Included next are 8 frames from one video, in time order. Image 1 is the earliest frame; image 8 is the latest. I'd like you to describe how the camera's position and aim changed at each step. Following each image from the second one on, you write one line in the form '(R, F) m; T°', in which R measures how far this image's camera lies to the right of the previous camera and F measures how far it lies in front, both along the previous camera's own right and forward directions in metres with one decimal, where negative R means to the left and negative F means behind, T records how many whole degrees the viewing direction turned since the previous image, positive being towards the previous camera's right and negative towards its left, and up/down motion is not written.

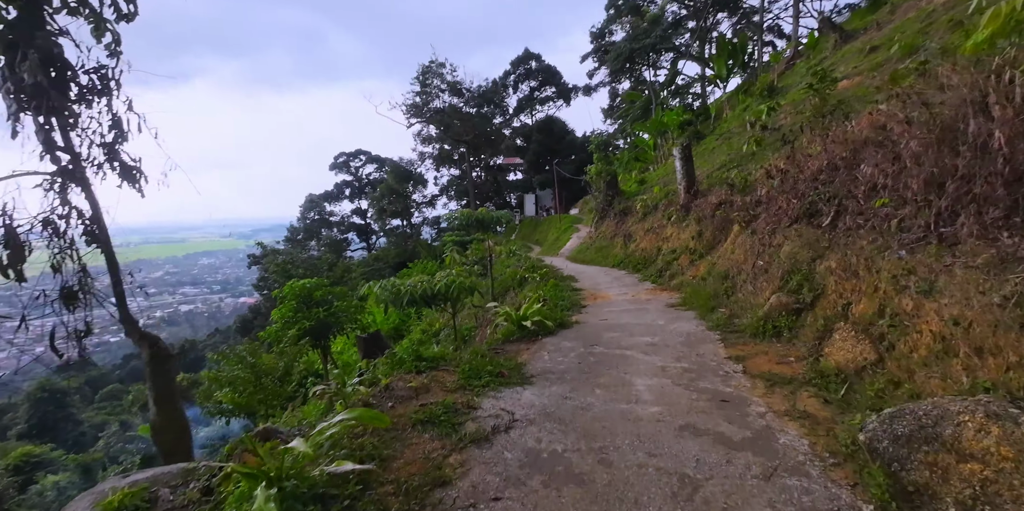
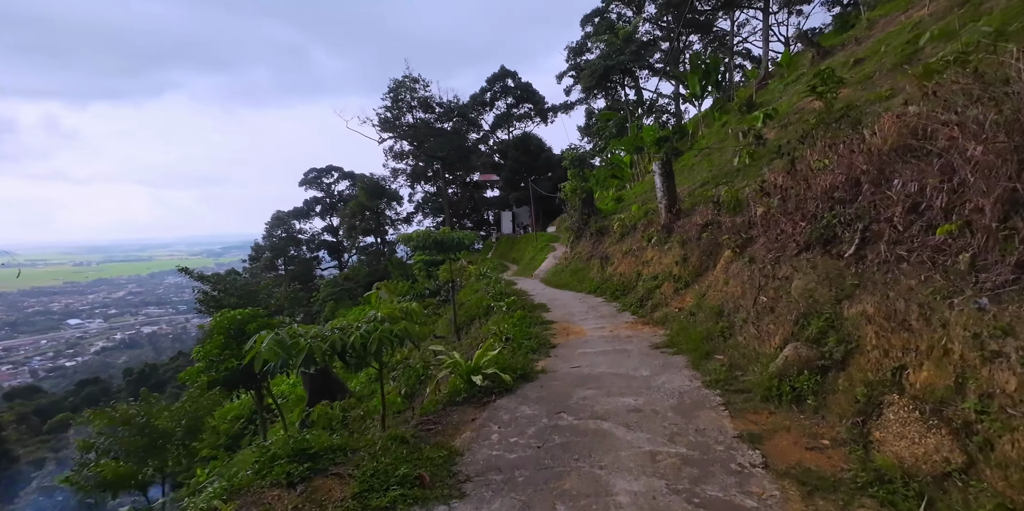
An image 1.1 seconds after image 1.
(+0.3, +1.1) m; +2°
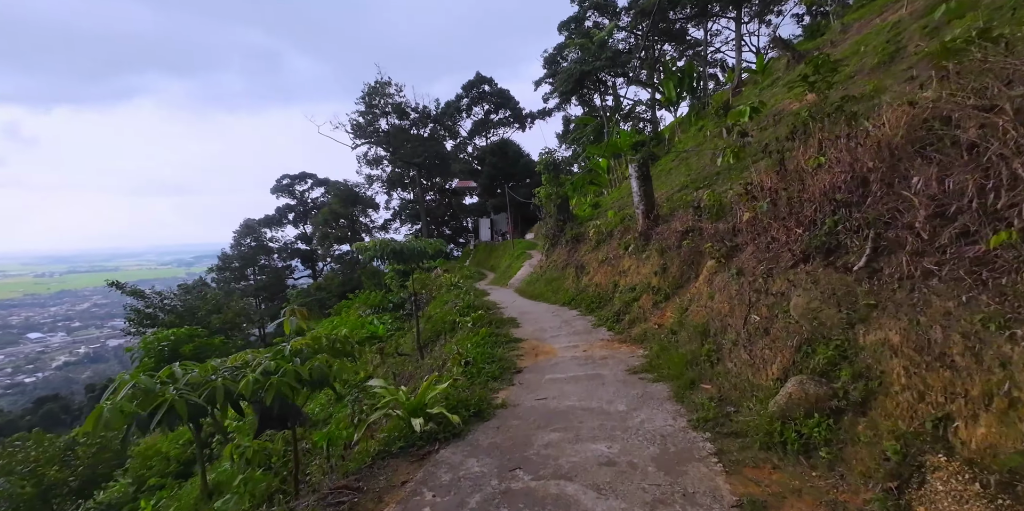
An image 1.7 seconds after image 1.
(+0.2, +0.7) m; +2°
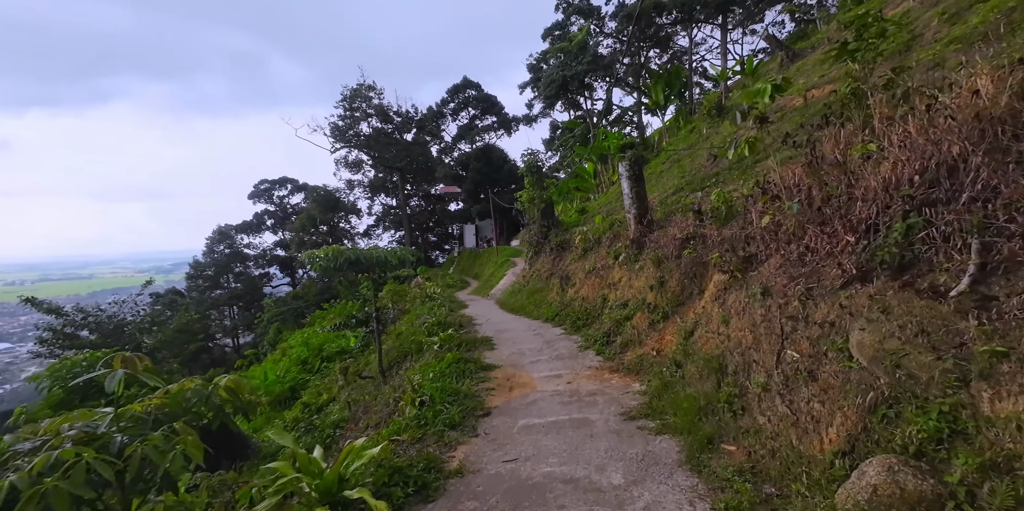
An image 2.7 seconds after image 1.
(+0.2, +1.0) m; +1°
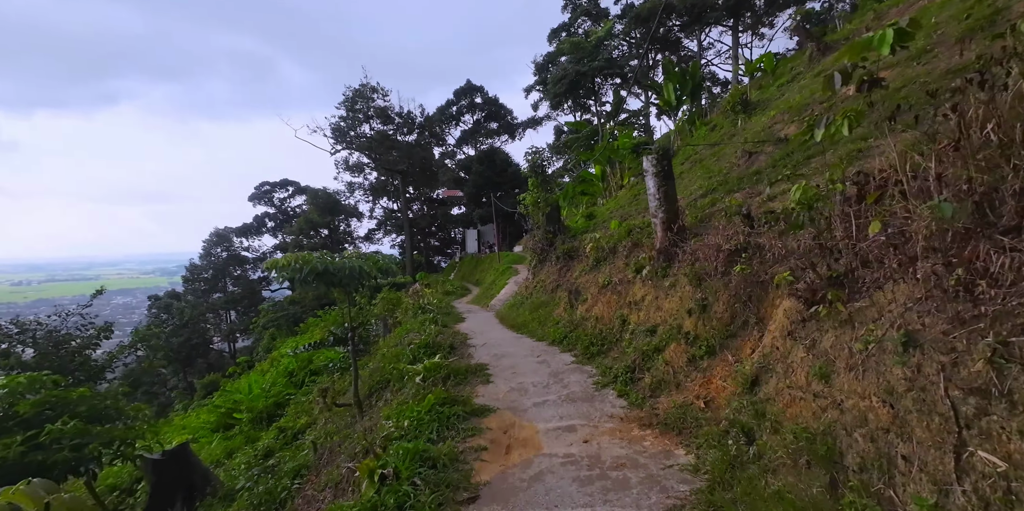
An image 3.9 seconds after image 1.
(0.0, +1.3) m; 0°
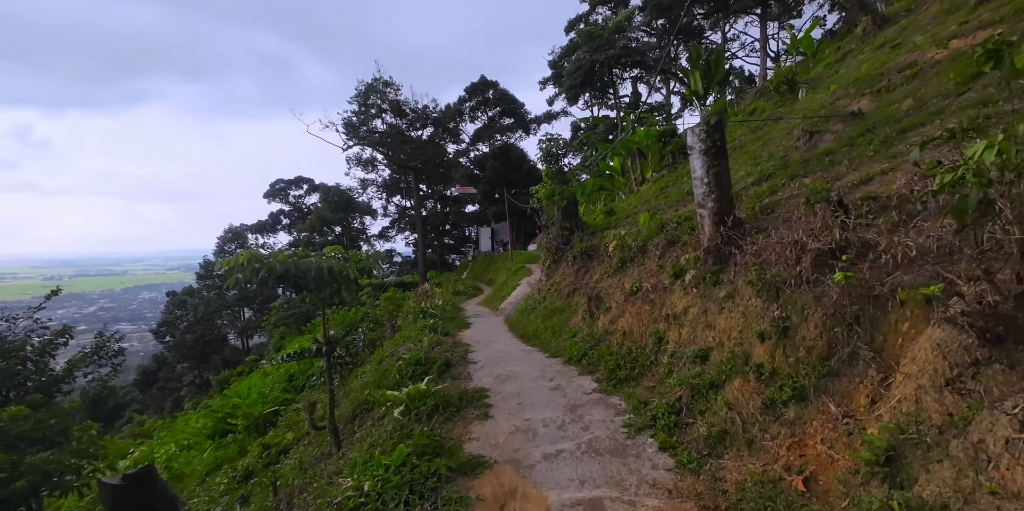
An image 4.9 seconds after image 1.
(+0.1, +1.2) m; -2°
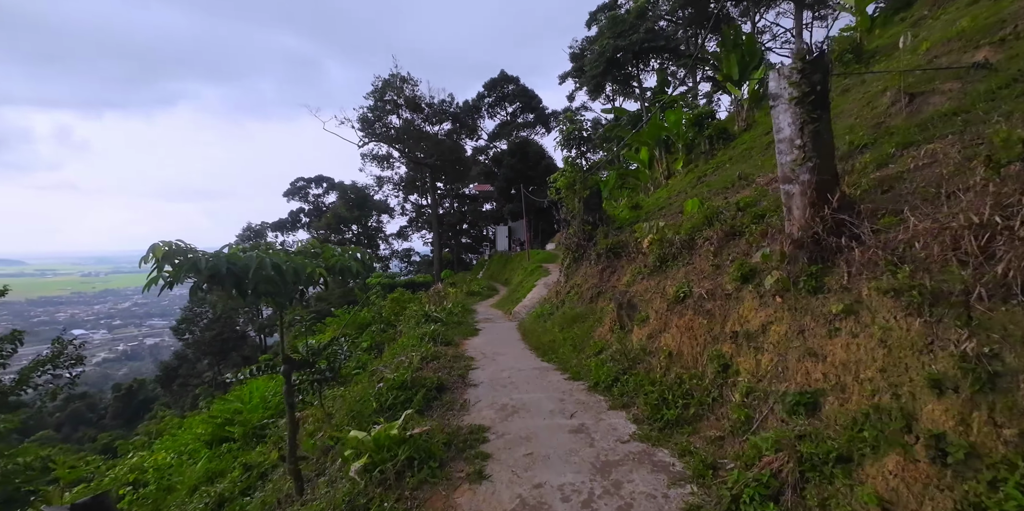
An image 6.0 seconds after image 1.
(+0.1, +1.3) m; -2°
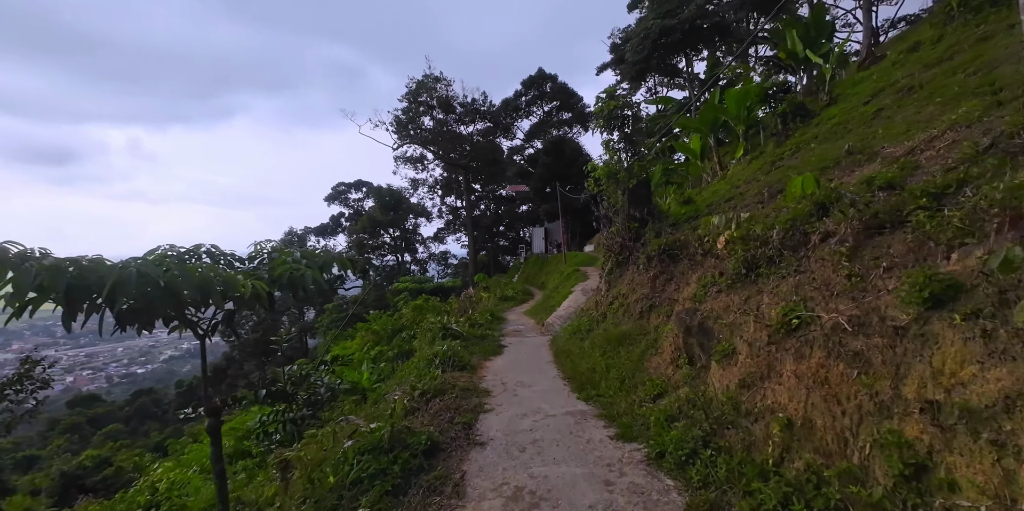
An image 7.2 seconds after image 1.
(+0.1, +1.5) m; -4°
